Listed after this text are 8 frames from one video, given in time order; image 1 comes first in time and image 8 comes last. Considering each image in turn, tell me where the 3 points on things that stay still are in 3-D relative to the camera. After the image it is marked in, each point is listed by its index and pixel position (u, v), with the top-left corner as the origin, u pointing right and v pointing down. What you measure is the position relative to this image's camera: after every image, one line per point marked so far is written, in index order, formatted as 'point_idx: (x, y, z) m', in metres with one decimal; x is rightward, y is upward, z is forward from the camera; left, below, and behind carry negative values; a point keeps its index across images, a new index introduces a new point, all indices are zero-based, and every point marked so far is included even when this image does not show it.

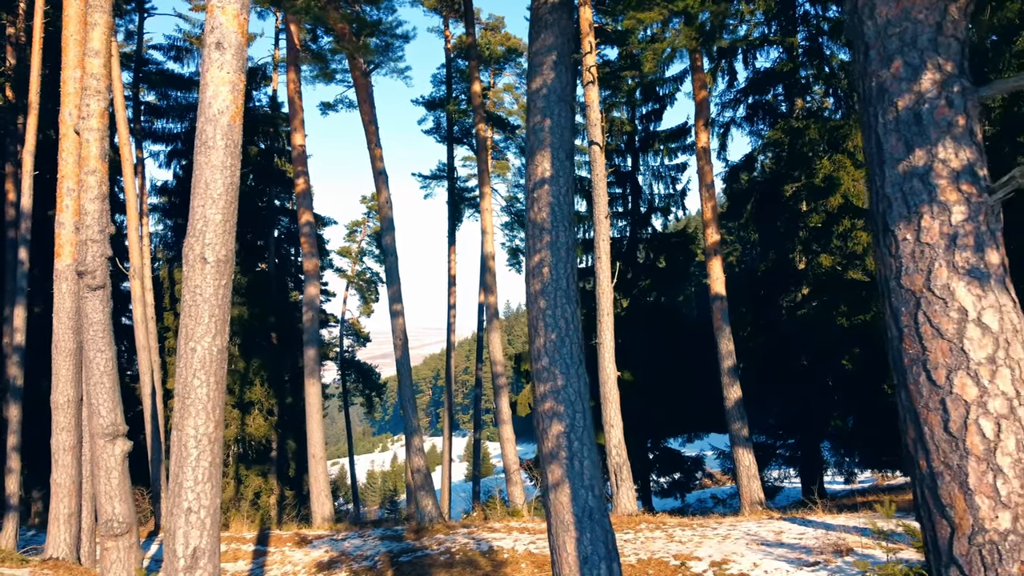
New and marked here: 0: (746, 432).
0: (+5.7, -3.5, +17.4) m
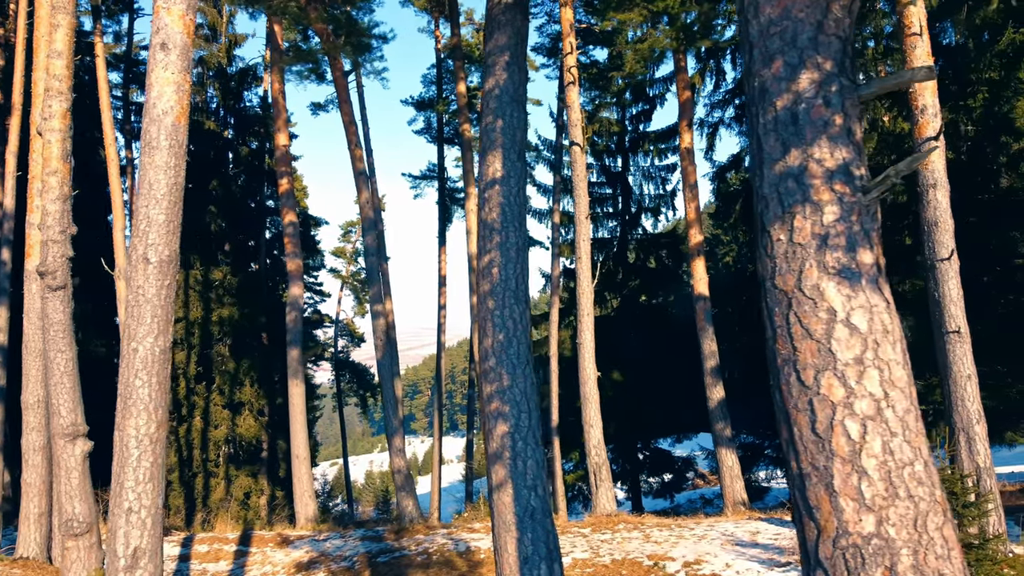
0: (+5.3, -3.5, +17.3) m
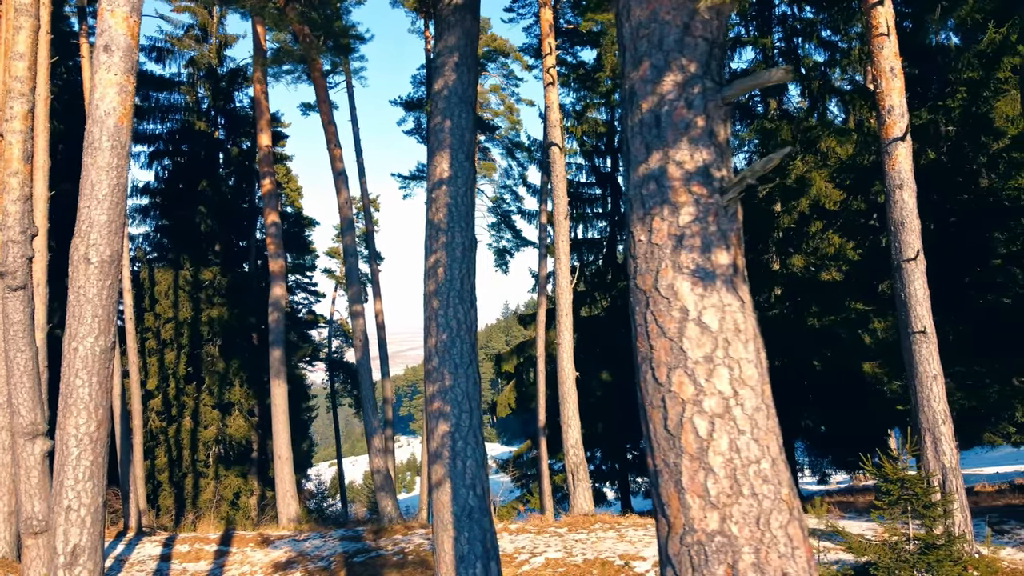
0: (+4.8, -3.5, +17.4) m
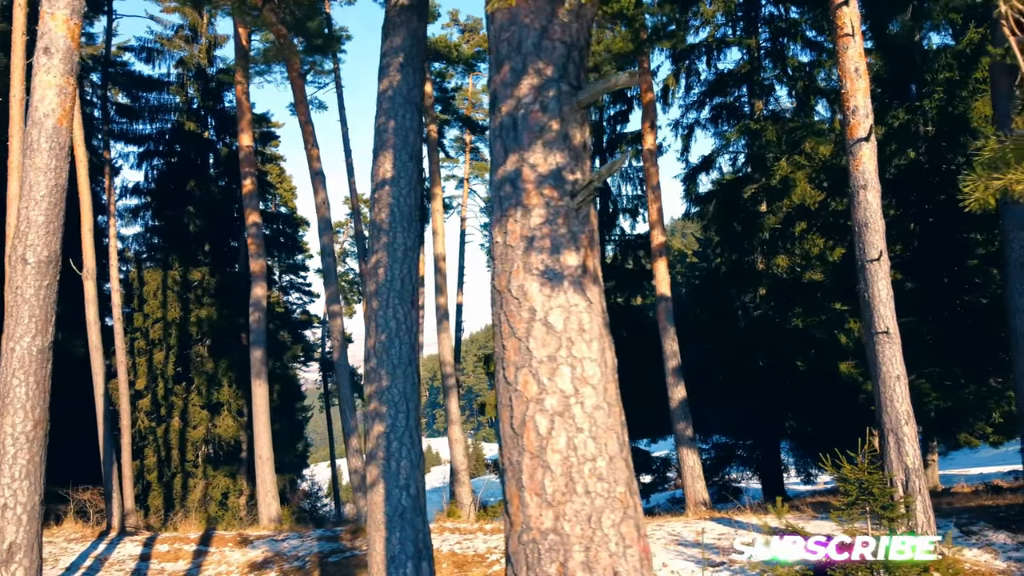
0: (+4.3, -3.5, +17.4) m
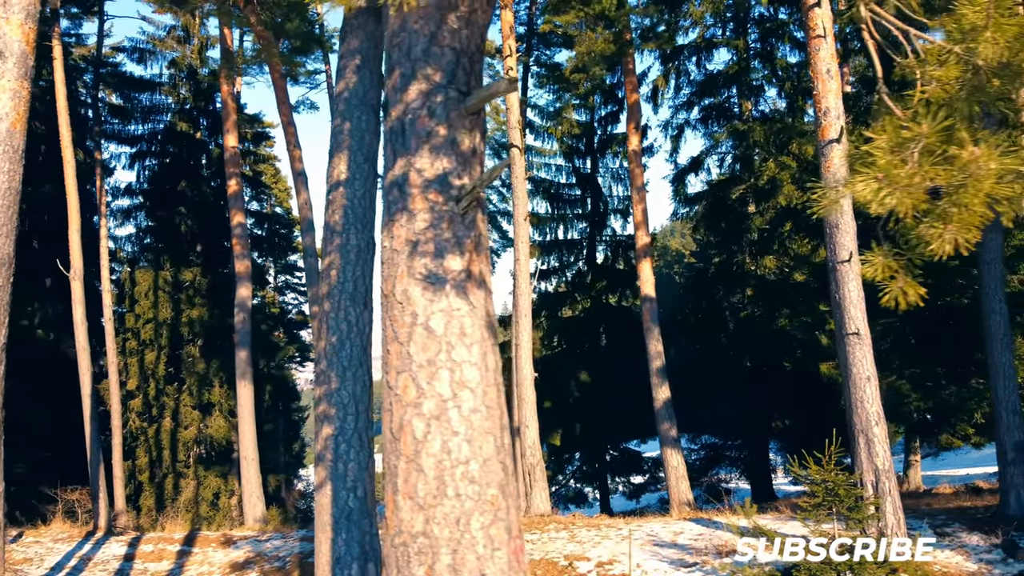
0: (+4.0, -3.5, +17.4) m
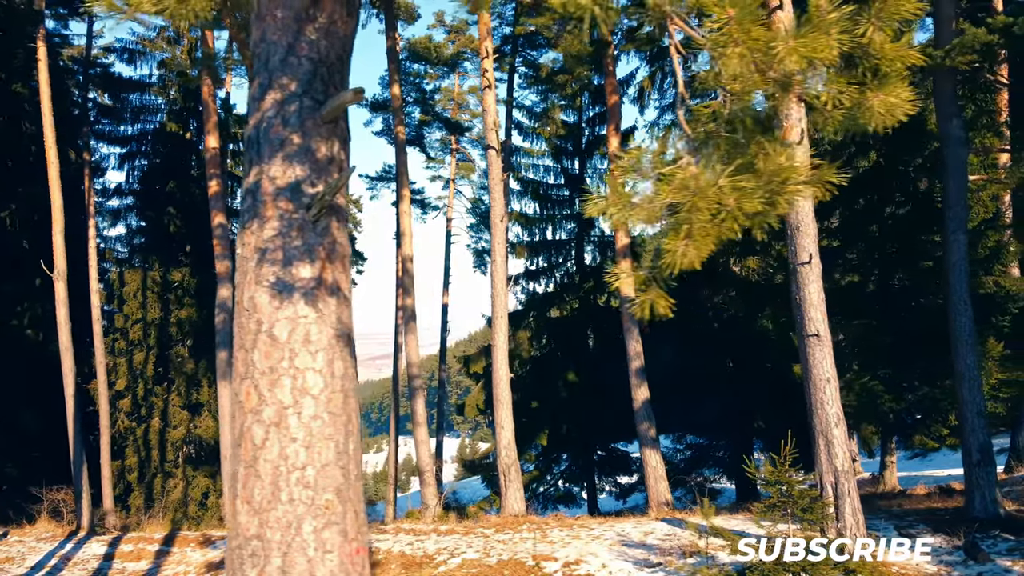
0: (+3.4, -3.5, +17.4) m
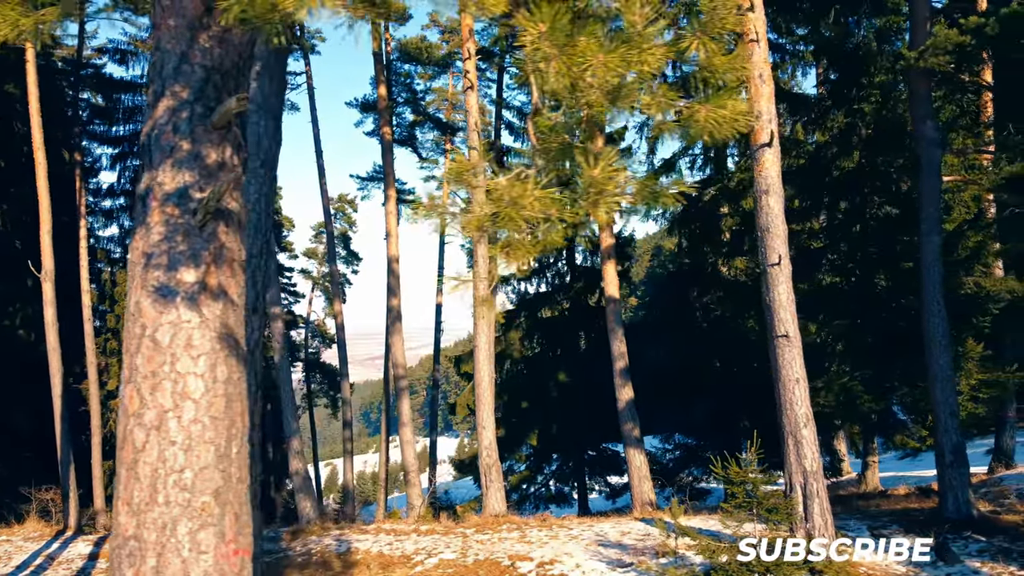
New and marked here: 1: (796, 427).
0: (+3.1, -3.5, +17.5) m
1: (+3.9, -1.9, +9.6) m
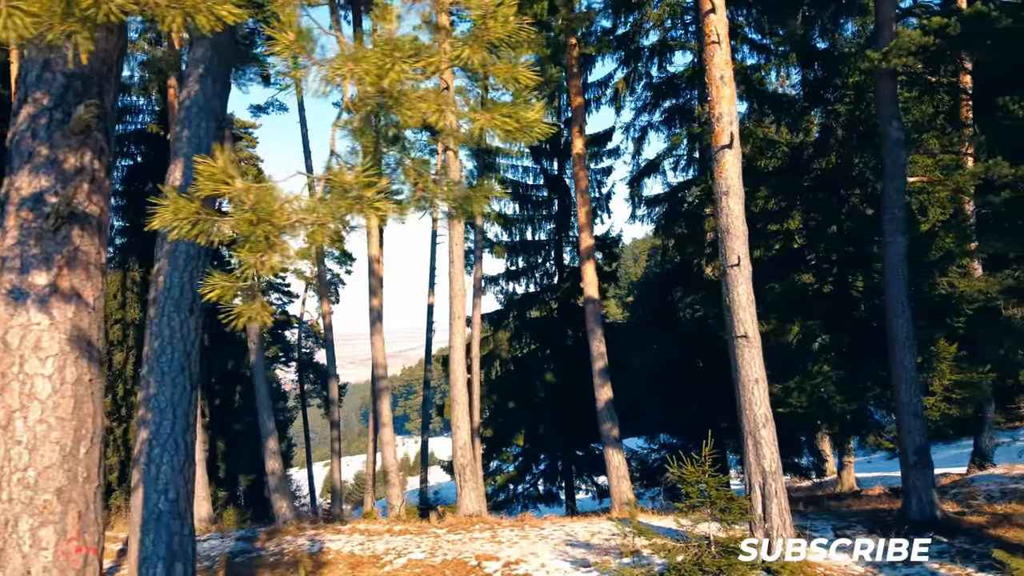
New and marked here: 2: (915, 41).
0: (+2.5, -3.6, +17.5) m
1: (+3.3, -1.9, +9.7) m
2: (+6.1, +3.7, +10.8) m
